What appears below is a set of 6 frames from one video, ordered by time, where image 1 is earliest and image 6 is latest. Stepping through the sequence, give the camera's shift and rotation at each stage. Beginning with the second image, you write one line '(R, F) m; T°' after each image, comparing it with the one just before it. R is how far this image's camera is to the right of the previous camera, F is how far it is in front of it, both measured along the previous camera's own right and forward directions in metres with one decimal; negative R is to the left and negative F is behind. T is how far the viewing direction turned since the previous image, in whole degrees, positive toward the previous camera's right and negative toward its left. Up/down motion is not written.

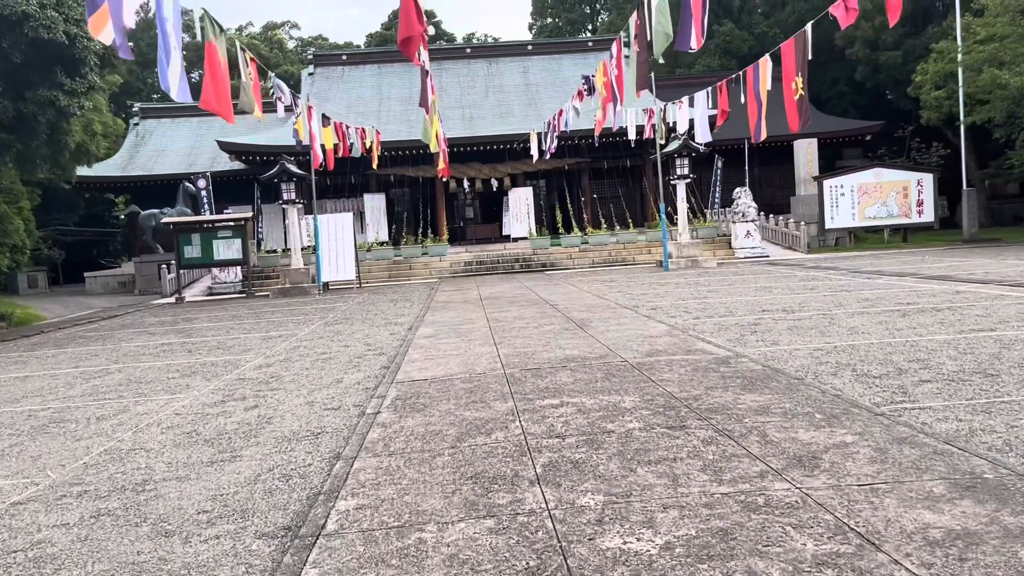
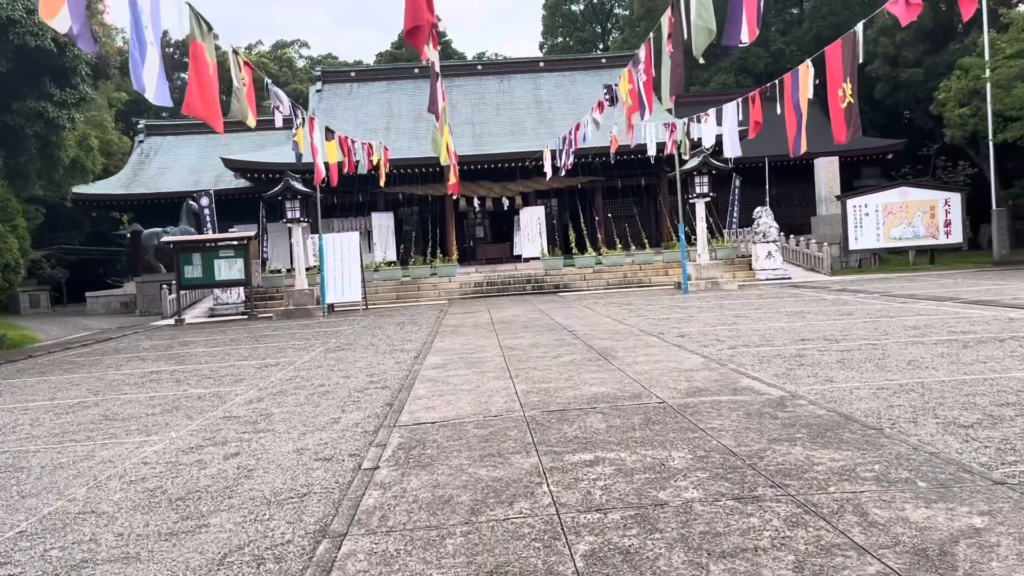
(-0.1, +0.6) m; -1°
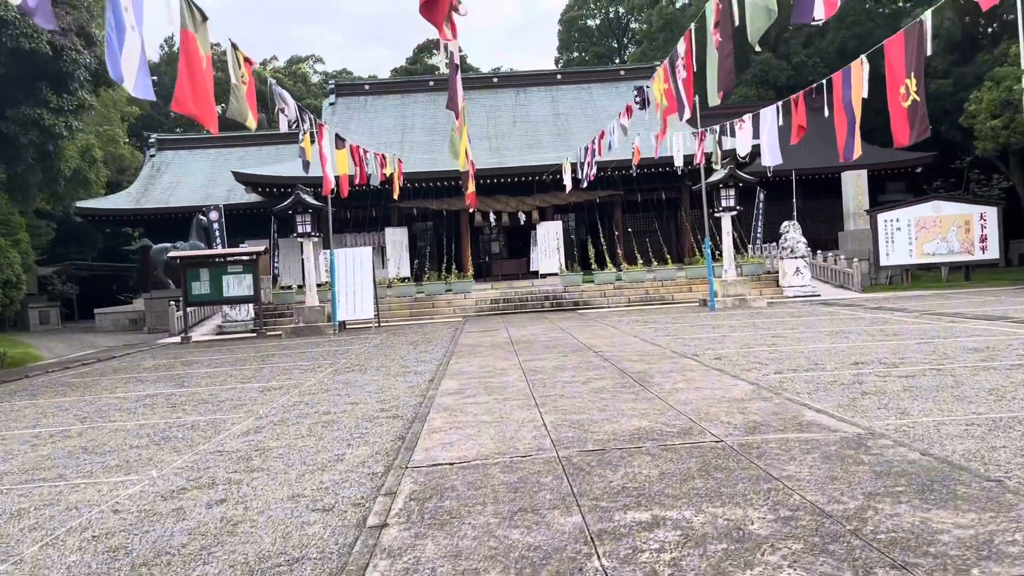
(-0.1, +0.6) m; -1°
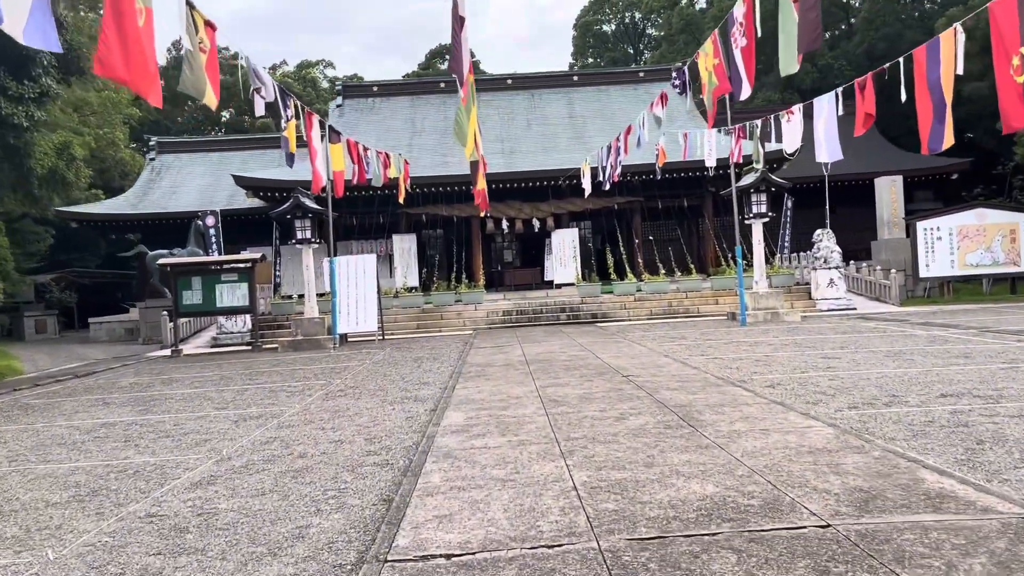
(0.0, +1.1) m; -1°
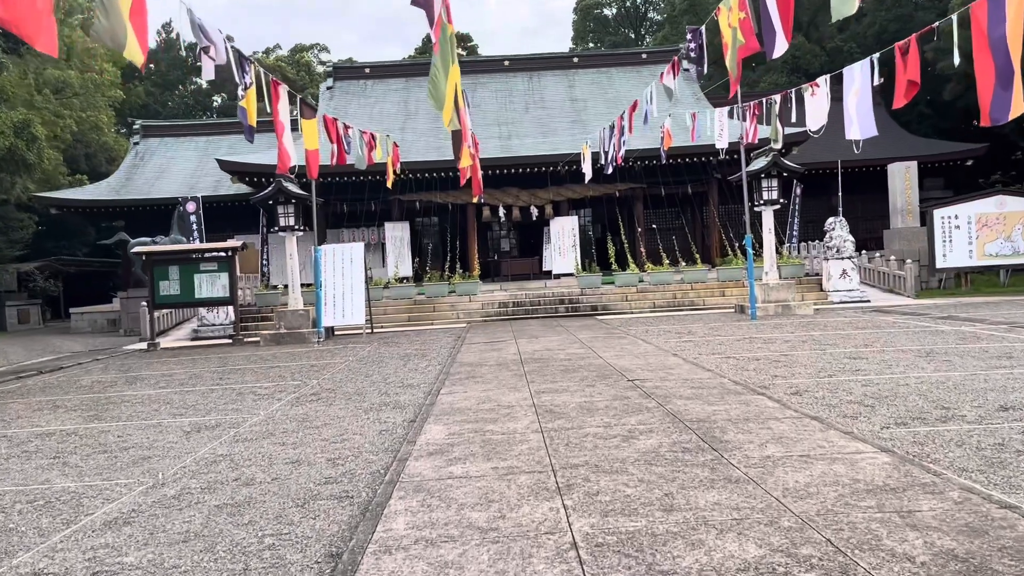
(+0.1, +0.8) m; 0°
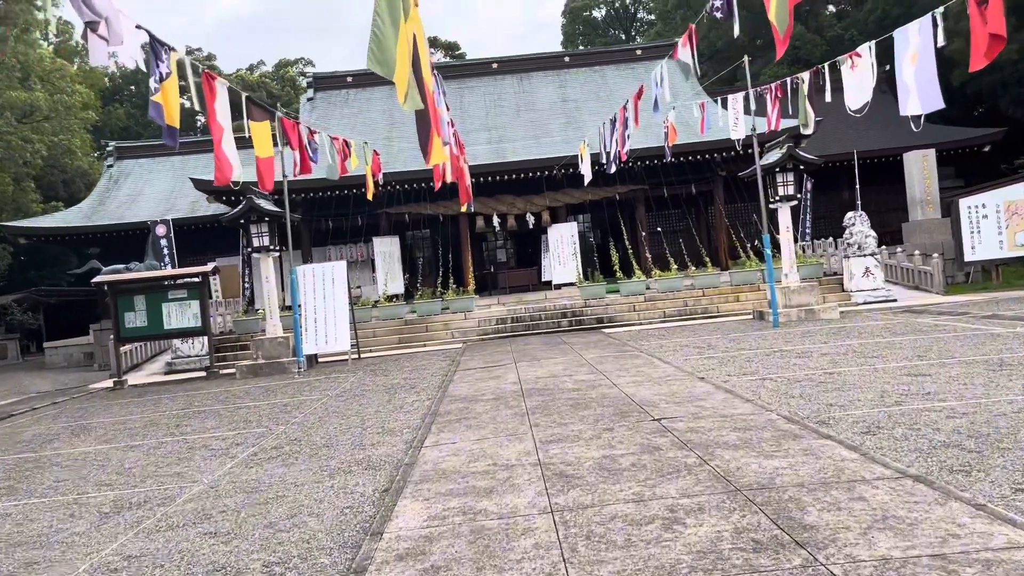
(0.0, +1.1) m; 0°
